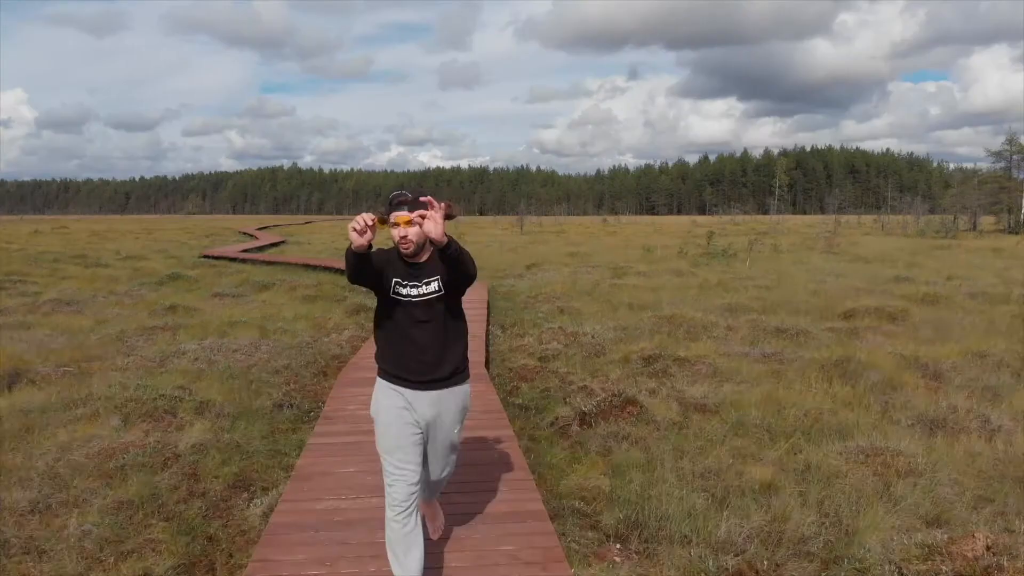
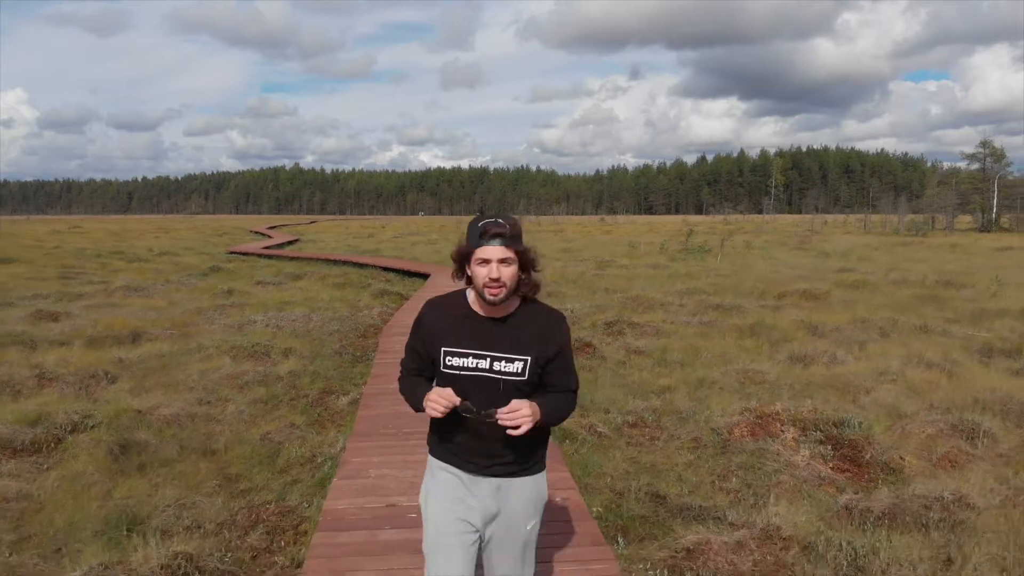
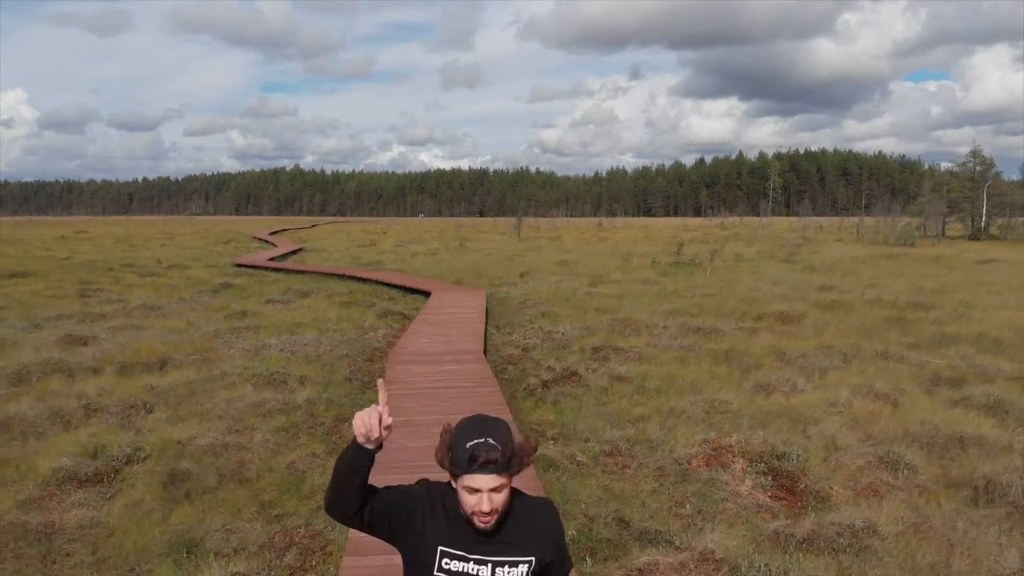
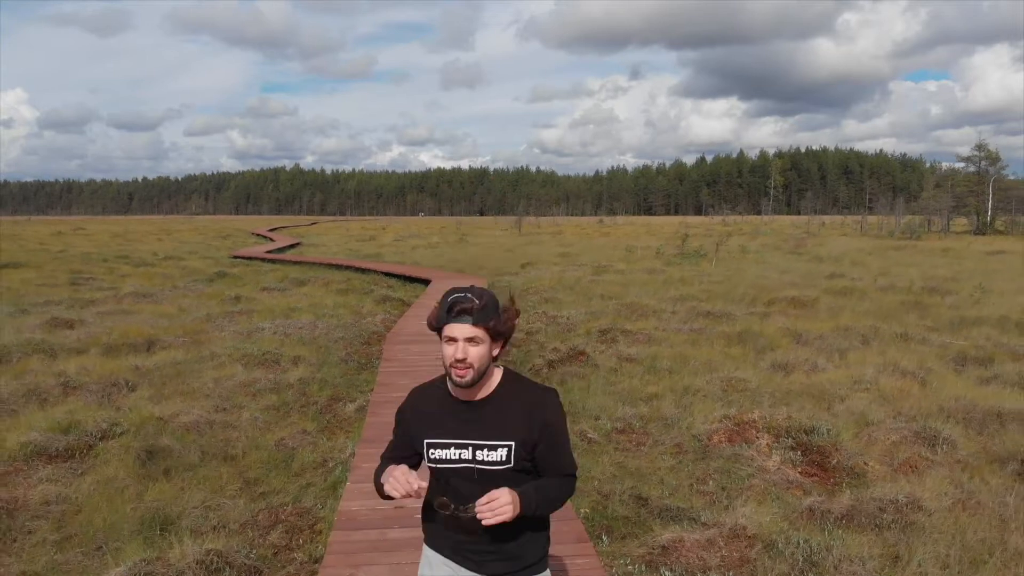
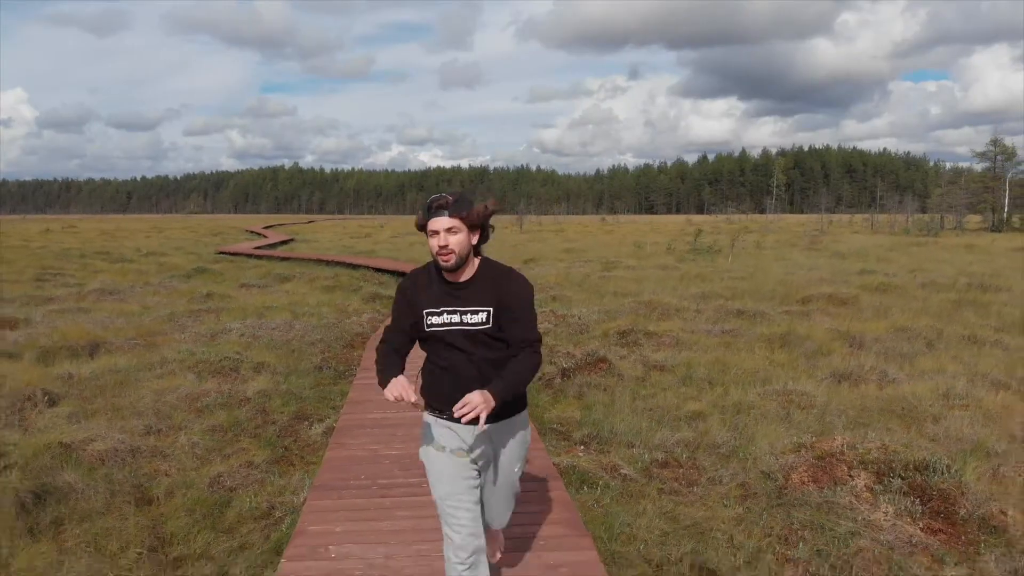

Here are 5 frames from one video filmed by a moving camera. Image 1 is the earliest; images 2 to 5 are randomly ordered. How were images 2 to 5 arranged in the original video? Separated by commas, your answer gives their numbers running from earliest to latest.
5, 2, 4, 3
